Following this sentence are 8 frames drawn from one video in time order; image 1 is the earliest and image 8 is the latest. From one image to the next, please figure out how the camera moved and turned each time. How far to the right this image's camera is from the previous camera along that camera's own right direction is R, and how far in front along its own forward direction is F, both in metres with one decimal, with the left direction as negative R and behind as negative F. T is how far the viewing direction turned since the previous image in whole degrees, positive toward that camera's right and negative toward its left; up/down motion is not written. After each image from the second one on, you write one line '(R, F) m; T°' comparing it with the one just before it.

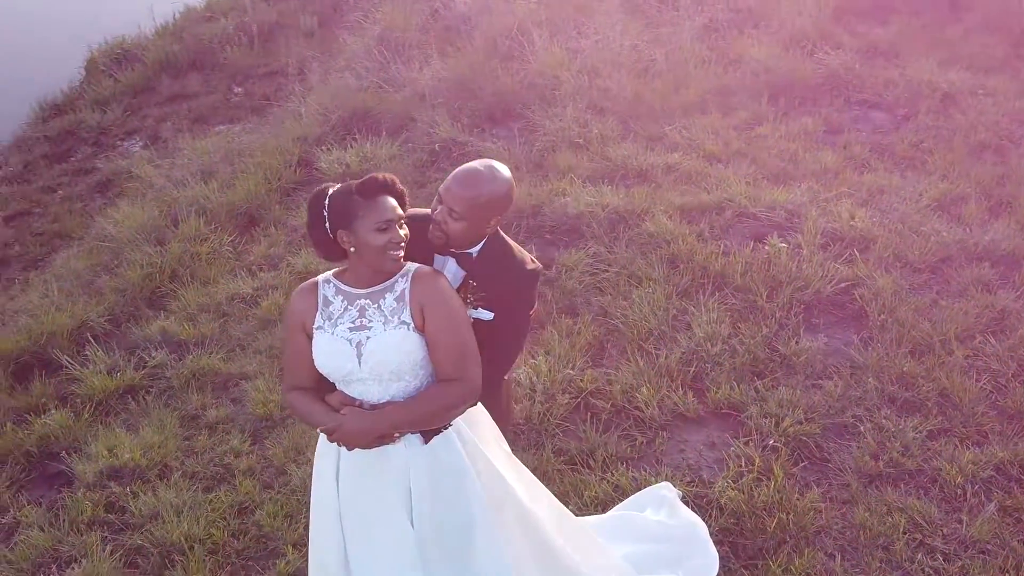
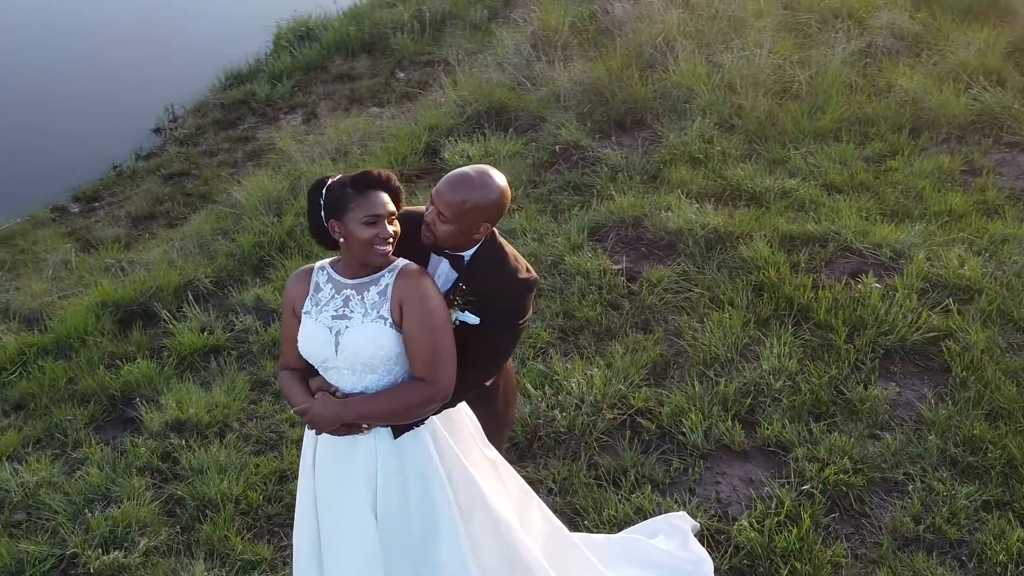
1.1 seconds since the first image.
(+0.5, 0.0) m; -10°
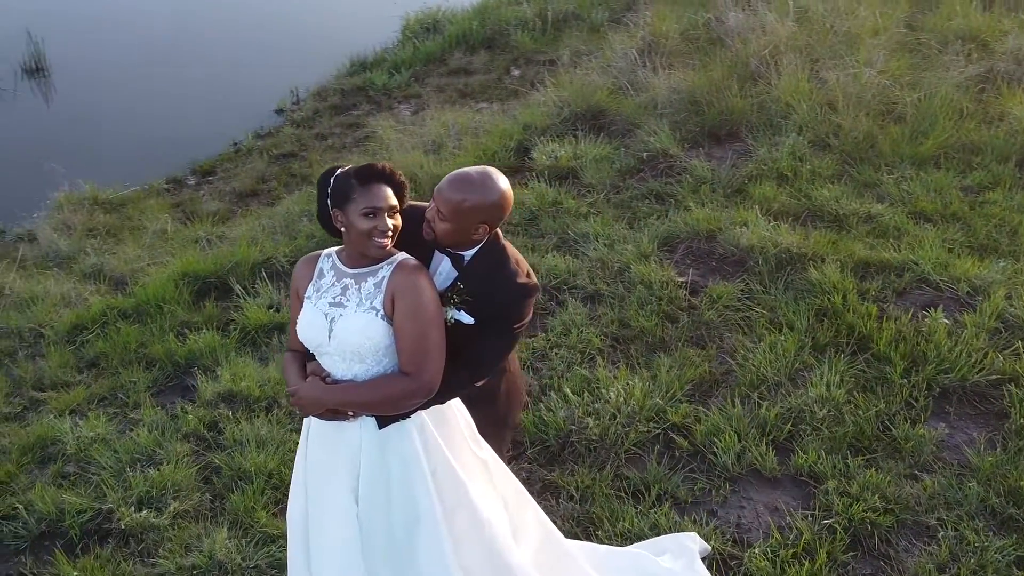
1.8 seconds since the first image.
(+0.3, 0.0) m; -7°
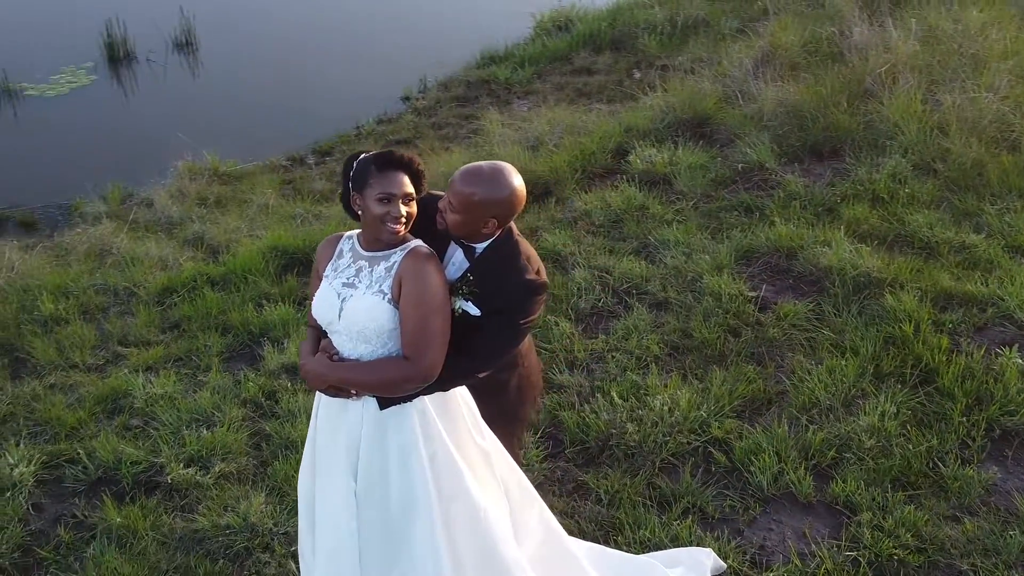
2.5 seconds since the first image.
(+0.3, 0.0) m; -7°
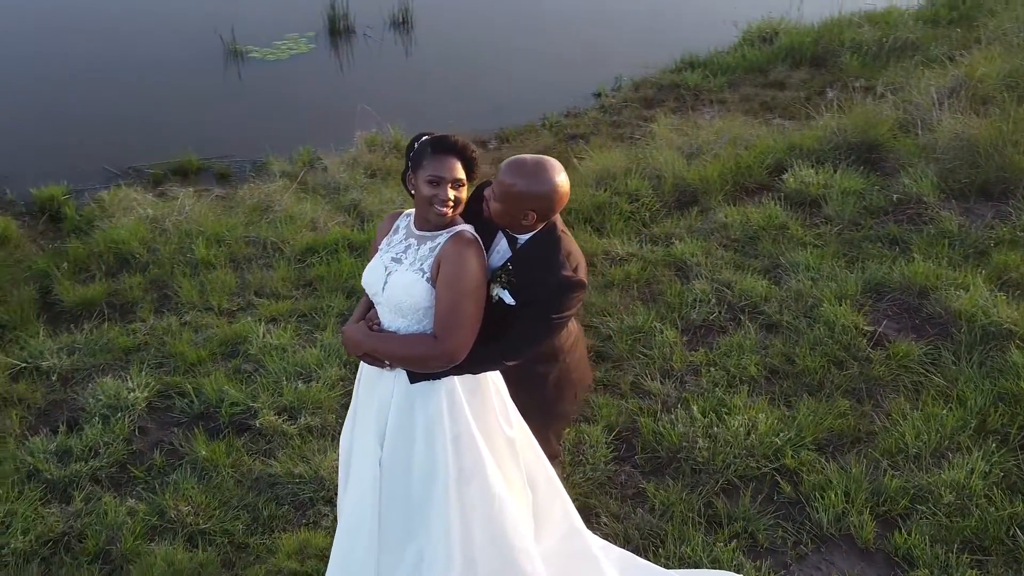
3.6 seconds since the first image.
(+0.4, 0.0) m; -11°
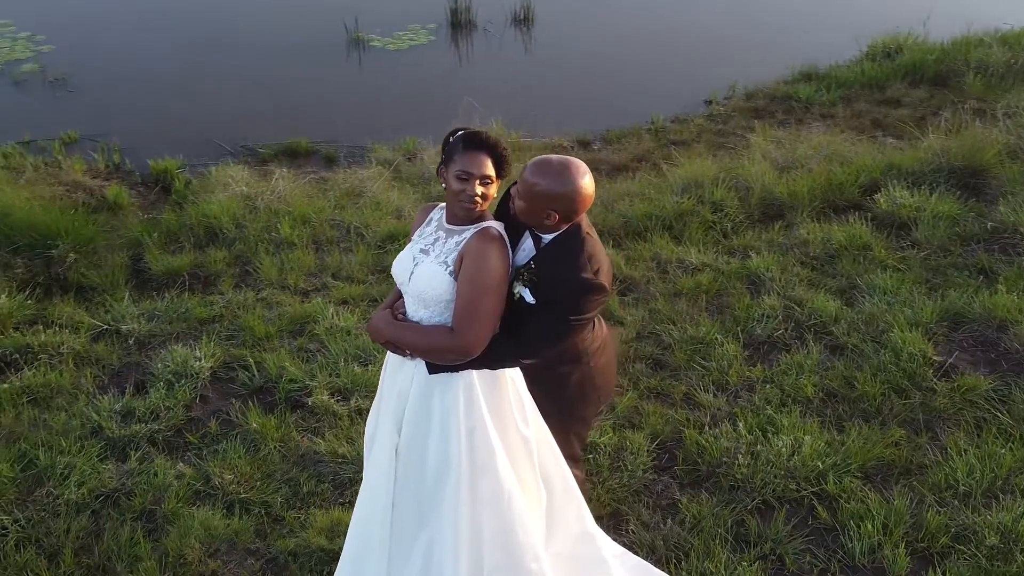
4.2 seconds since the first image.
(+0.2, 0.0) m; -6°
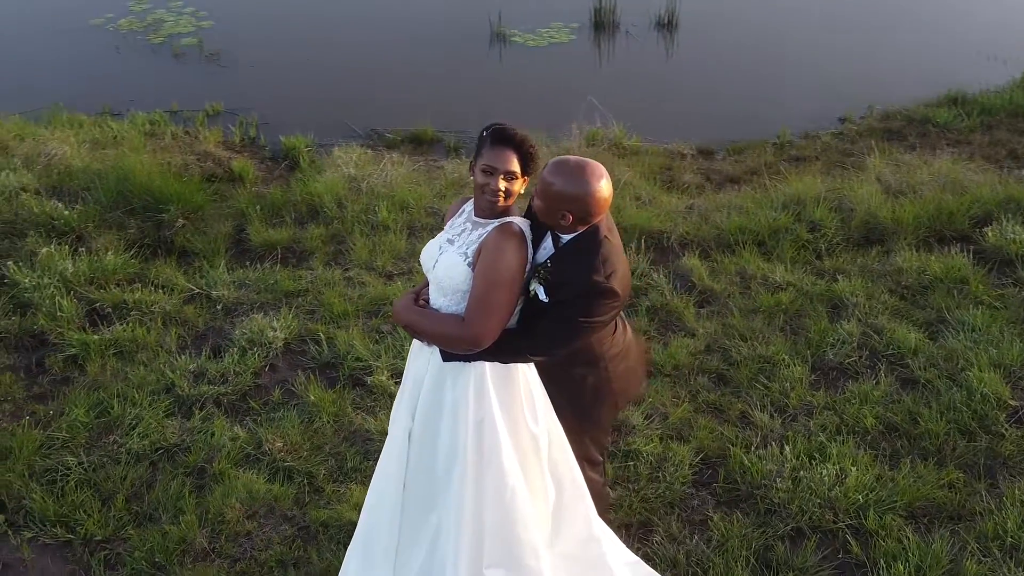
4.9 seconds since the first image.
(+0.3, 0.0) m; -8°
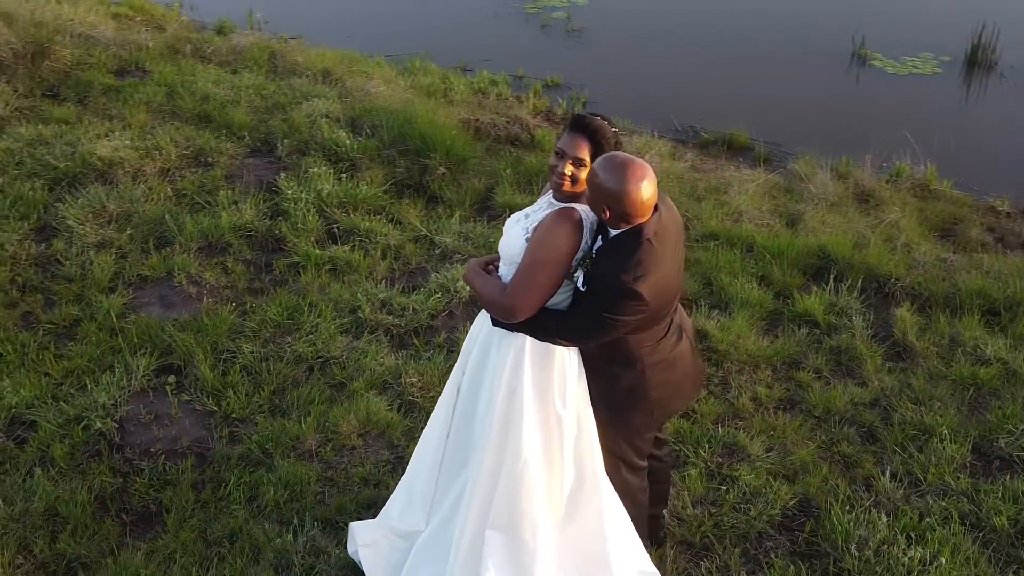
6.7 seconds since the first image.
(+0.8, +0.1) m; -20°
